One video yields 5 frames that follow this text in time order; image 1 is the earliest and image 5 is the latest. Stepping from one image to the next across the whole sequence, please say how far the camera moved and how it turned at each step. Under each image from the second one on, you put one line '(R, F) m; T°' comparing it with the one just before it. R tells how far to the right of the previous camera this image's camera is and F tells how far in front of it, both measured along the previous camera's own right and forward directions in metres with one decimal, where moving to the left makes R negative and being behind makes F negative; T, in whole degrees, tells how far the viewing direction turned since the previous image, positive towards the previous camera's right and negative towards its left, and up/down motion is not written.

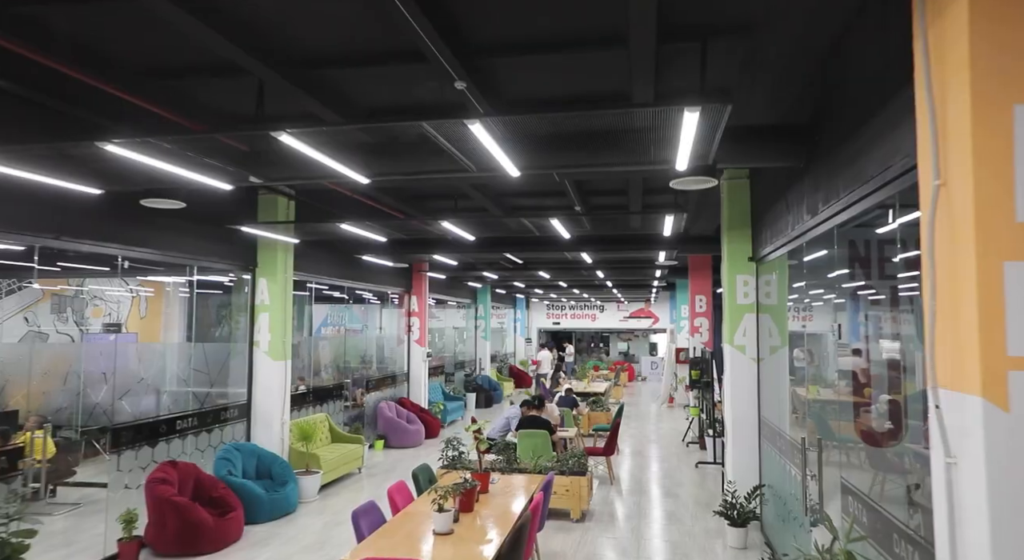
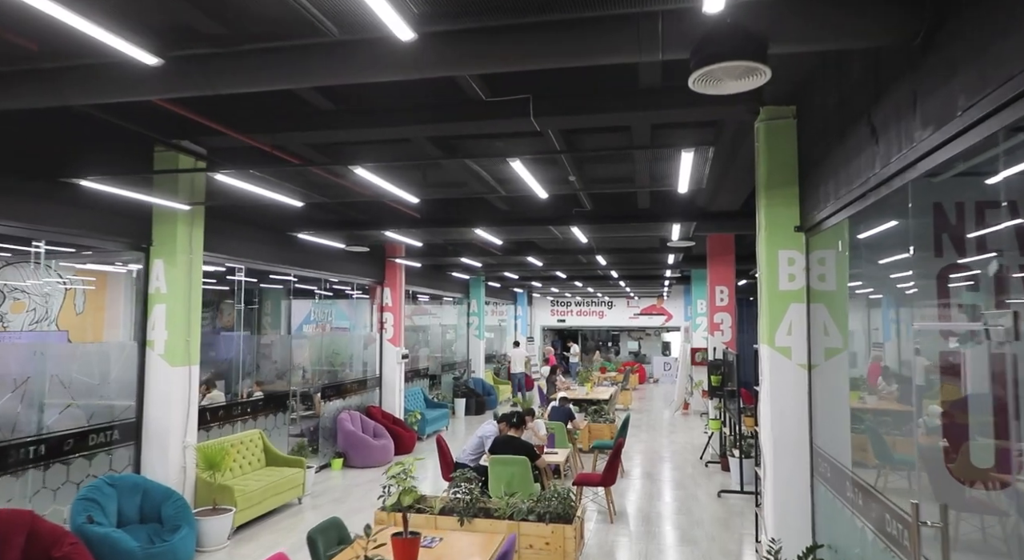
(+0.4, +1.7) m; -1°
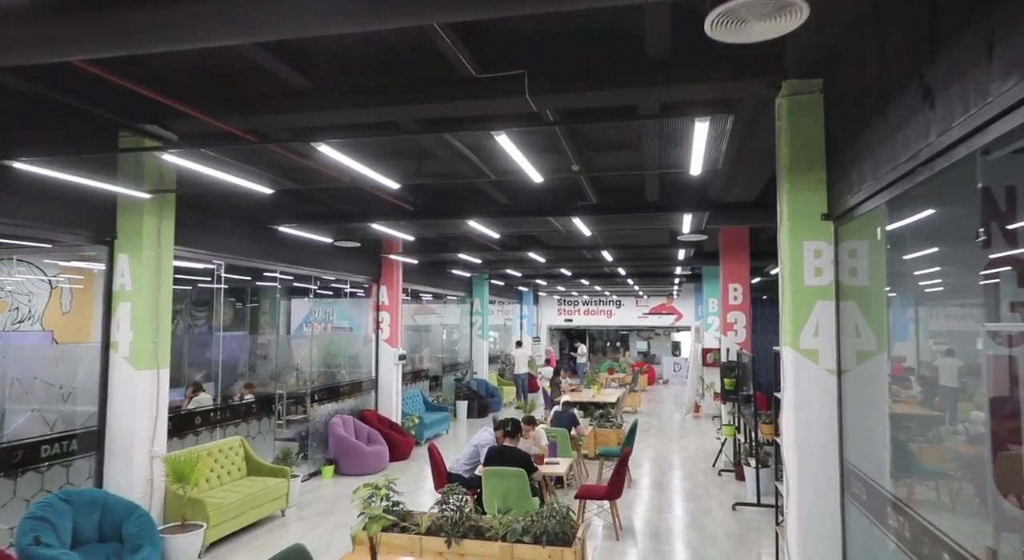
(+0.1, +0.5) m; -1°
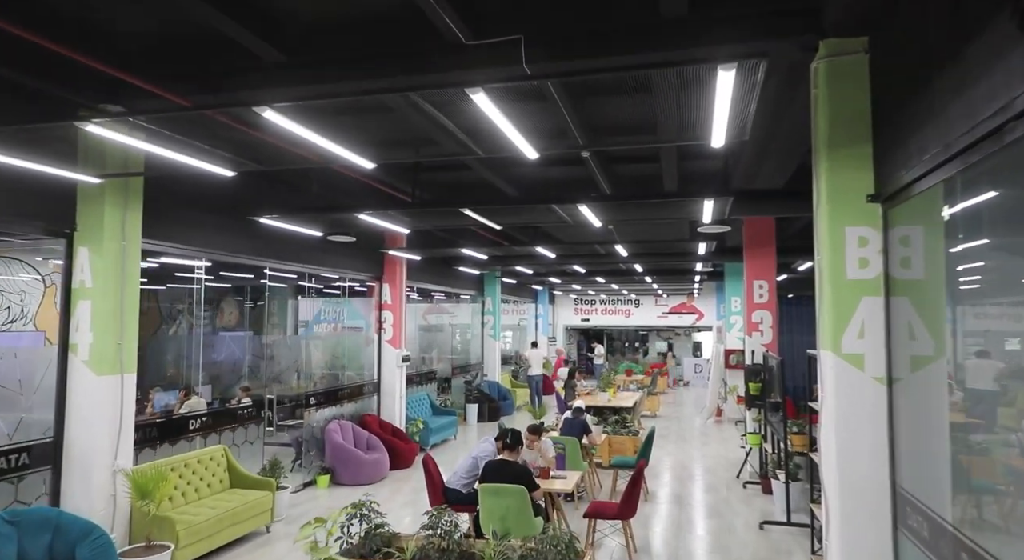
(+0.2, +0.6) m; -2°
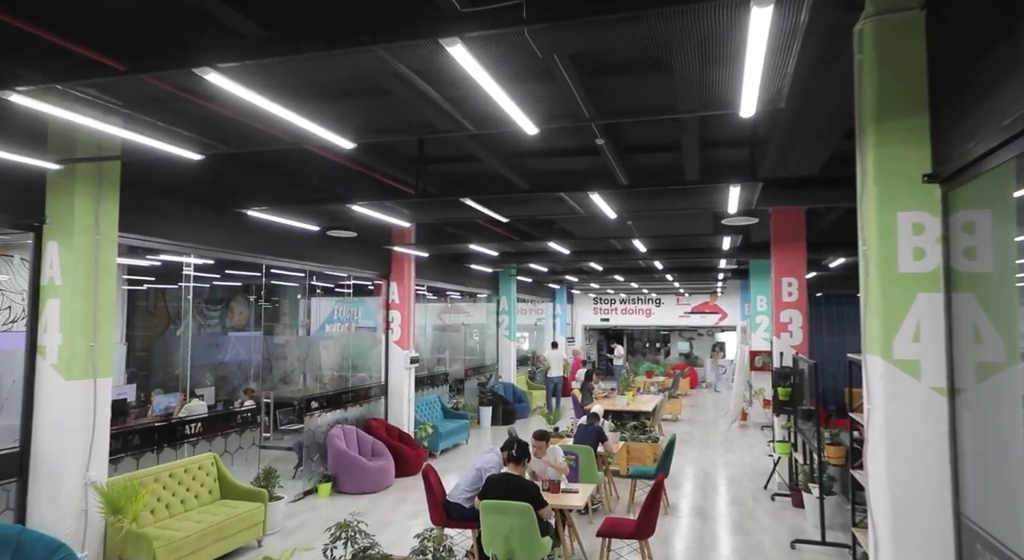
(+0.1, +0.5) m; -2°
